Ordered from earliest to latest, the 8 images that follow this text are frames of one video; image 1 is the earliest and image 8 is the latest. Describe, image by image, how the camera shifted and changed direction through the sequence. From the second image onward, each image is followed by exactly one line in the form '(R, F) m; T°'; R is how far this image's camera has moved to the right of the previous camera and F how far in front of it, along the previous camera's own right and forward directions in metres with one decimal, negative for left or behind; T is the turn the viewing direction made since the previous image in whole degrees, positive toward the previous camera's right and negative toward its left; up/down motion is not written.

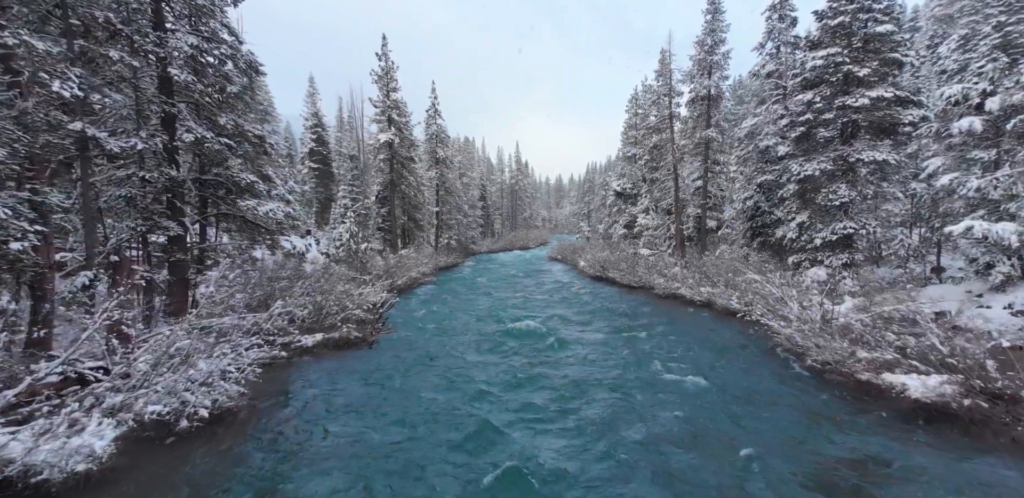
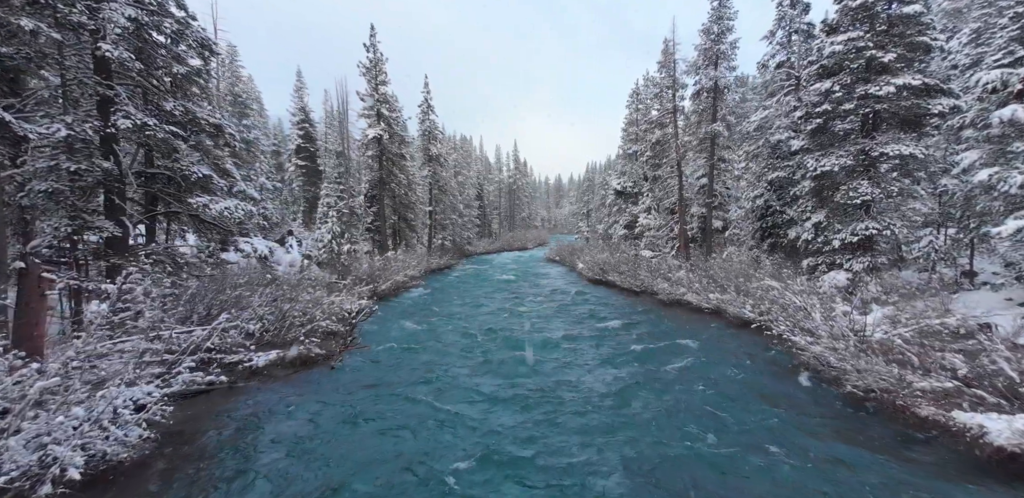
(+0.3, +1.3) m; 0°
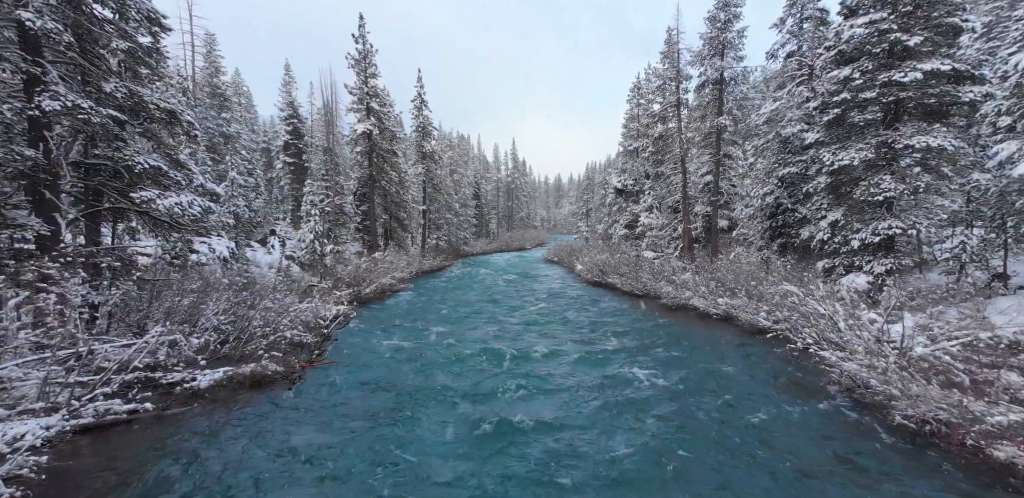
(+0.3, +1.1) m; 0°
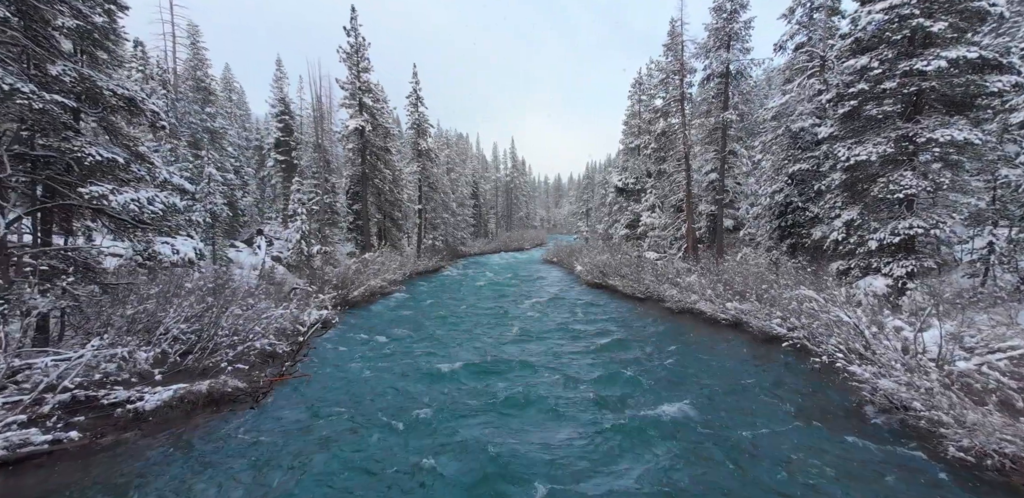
(+0.2, +0.8) m; 0°
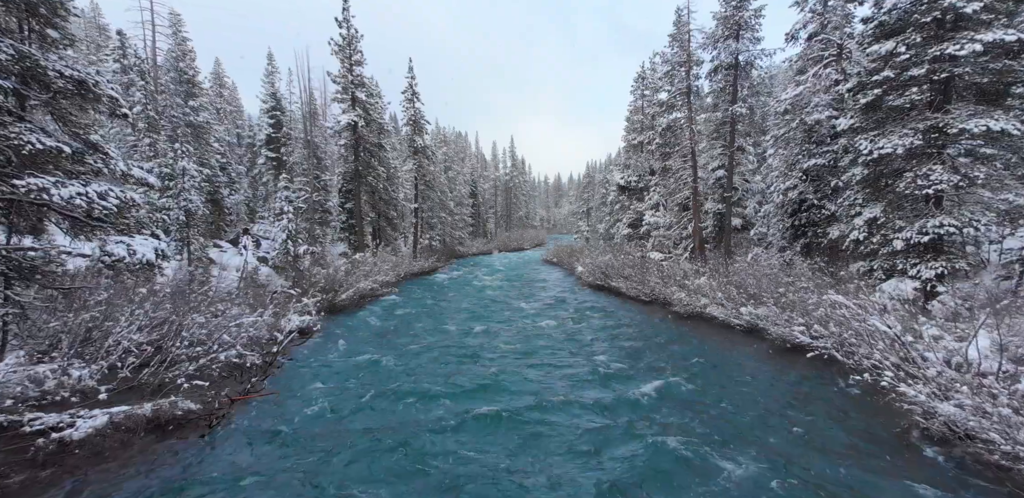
(+0.1, +0.9) m; 0°
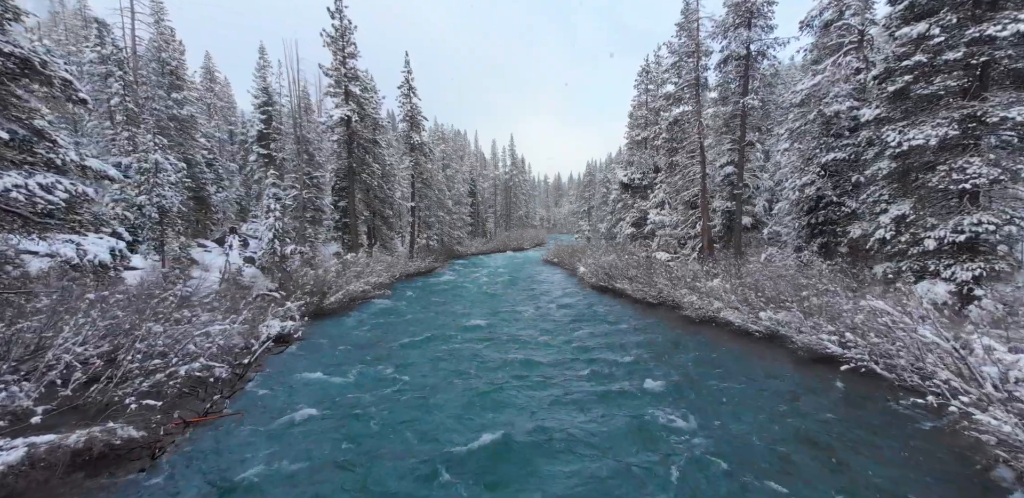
(0.0, +0.9) m; 0°
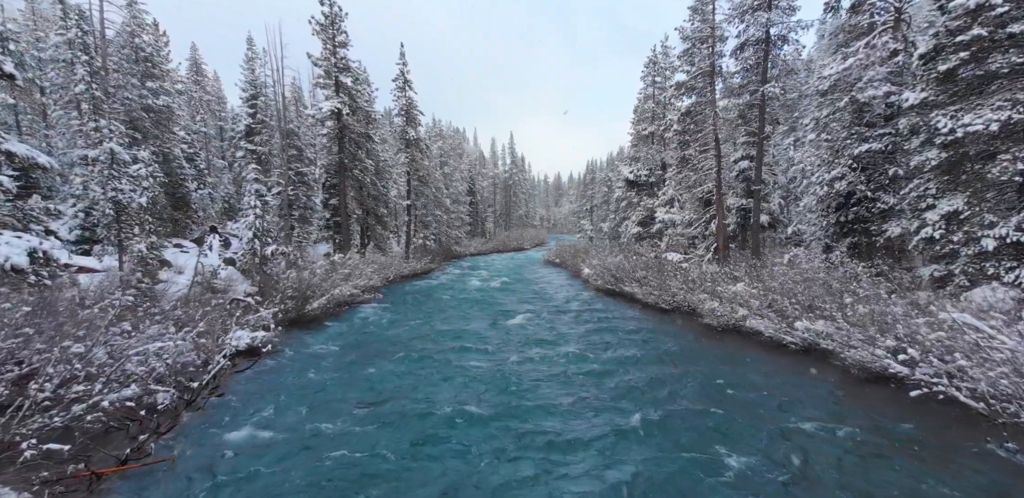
(0.0, +1.3) m; 0°
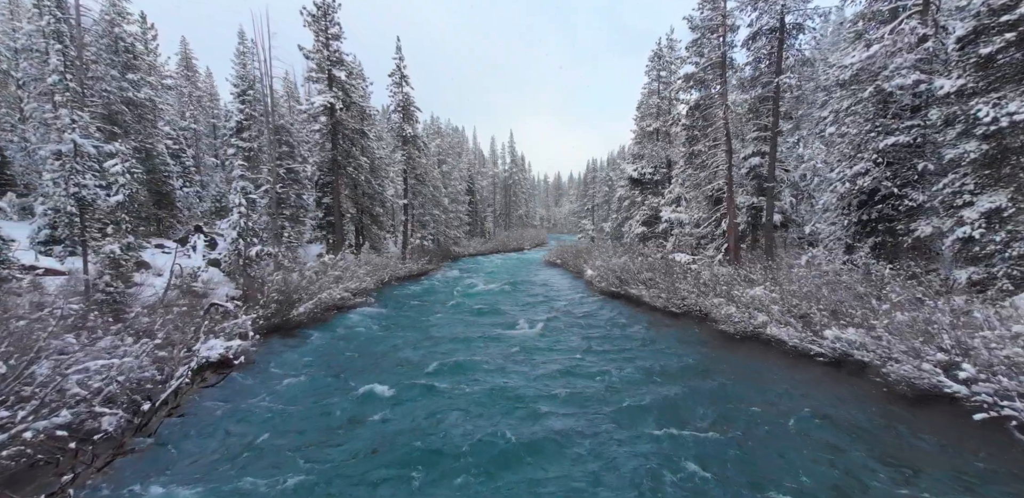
(0.0, +0.9) m; 0°
